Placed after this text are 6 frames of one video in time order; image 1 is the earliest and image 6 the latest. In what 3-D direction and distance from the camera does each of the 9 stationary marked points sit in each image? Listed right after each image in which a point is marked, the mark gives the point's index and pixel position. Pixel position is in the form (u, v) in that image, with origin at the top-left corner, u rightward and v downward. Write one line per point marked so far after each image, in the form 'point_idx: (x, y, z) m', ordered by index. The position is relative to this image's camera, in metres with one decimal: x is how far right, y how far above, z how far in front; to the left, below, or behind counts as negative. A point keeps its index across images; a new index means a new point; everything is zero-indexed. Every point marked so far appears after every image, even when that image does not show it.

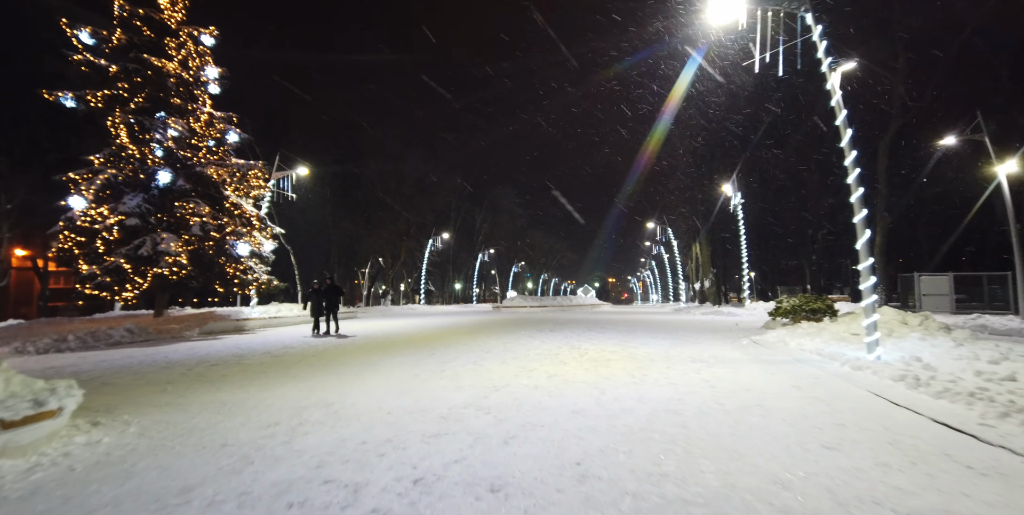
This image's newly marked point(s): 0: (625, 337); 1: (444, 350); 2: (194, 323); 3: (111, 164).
0: (+4.6, -3.2, +16.4) m
1: (-2.4, -3.1, +13.9) m
2: (-14.4, -3.0, +18.8) m
3: (-16.5, +3.8, +17.0) m
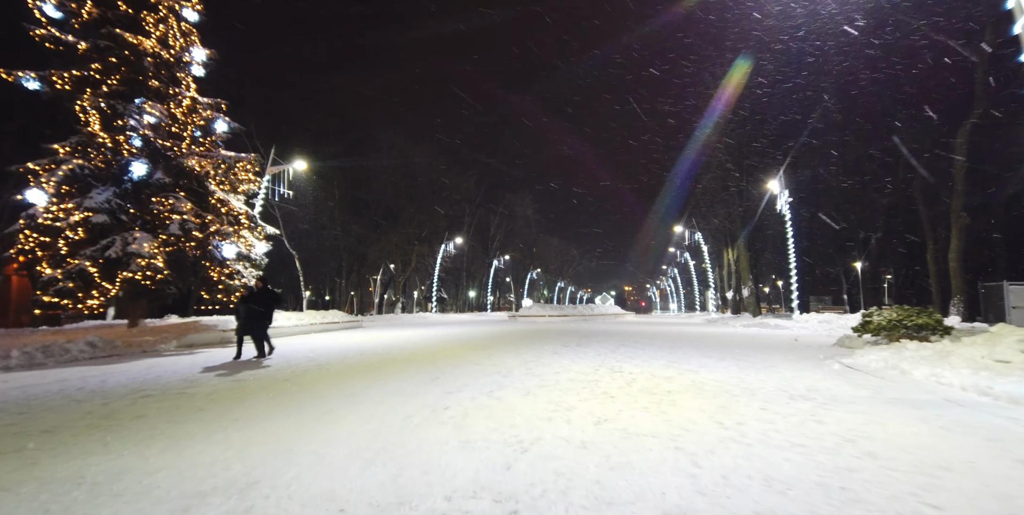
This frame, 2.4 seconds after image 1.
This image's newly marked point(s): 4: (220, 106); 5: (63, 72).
0: (+5.3, -3.3, +13.6) m
1: (-1.7, -3.1, +11.3) m
2: (-13.6, -3.1, +16.6) m
3: (-15.7, +3.8, +15.0) m
4: (-12.7, +6.6, +18.0) m
5: (-15.9, +6.6, +14.7) m
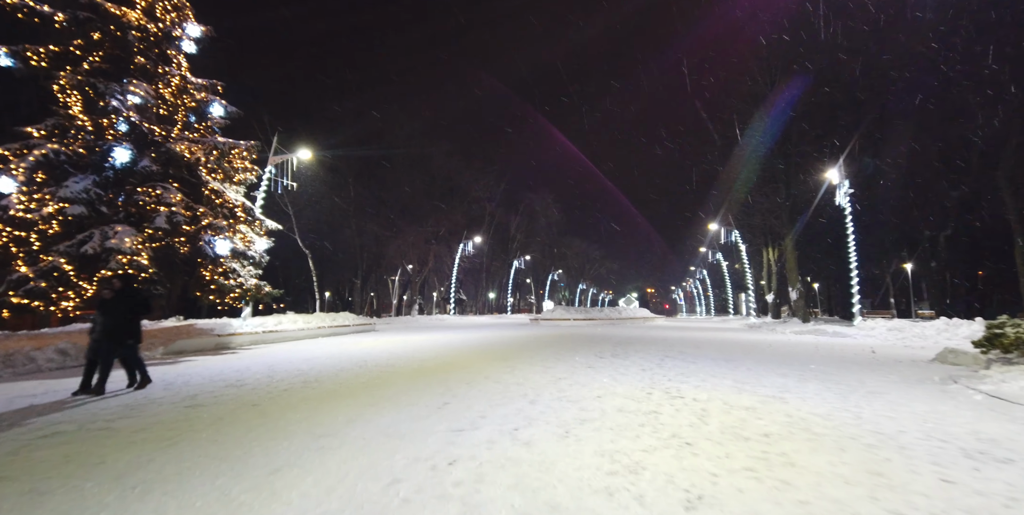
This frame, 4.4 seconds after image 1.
0: (+6.1, -3.2, +11.1) m
1: (-1.1, -3.0, +9.2) m
2: (-12.7, -3.0, +15.0) m
3: (-14.9, +3.9, +13.5) m
4: (-11.7, +6.7, +16.4) m
5: (-15.1, +6.7, +13.2) m
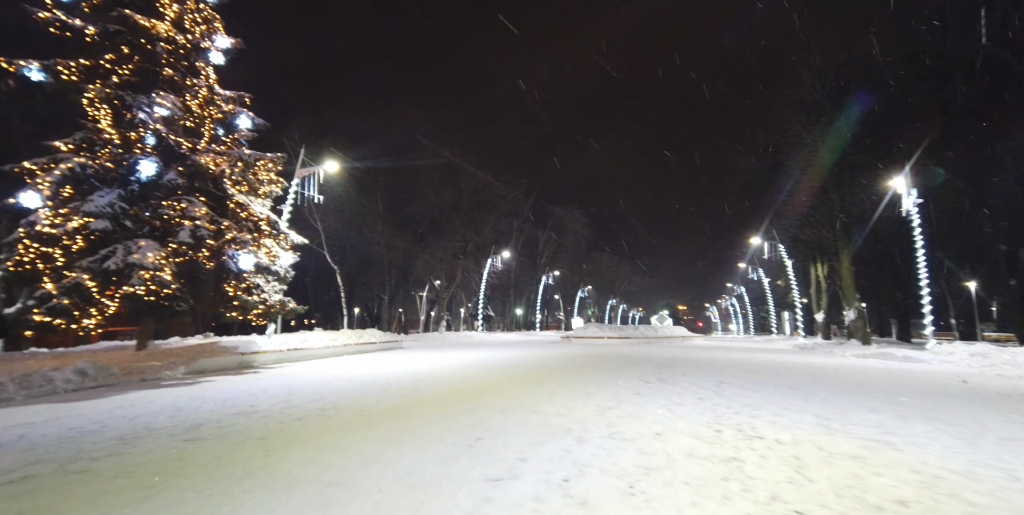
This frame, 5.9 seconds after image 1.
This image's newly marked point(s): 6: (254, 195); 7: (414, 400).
0: (+7.0, -3.5, +9.5) m
1: (-0.3, -3.2, +8.0) m
2: (-11.5, -3.5, +14.5) m
3: (-13.8, +3.4, +13.5) m
4: (-10.5, +6.2, +16.3) m
5: (-14.0, +6.2, +13.3) m
6: (-9.9, +2.4, +16.0) m
7: (-2.4, -3.5, +10.1) m
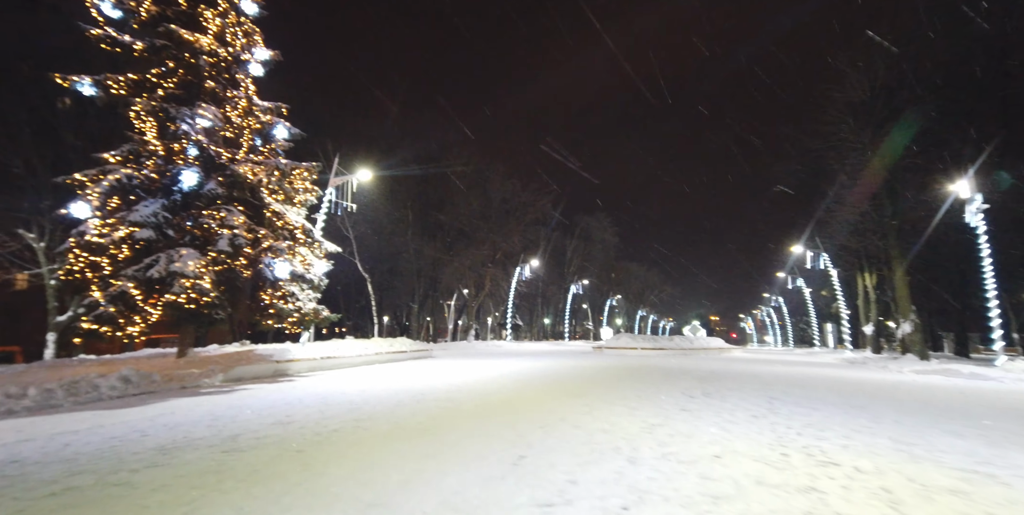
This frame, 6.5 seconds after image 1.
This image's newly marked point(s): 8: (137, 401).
0: (+7.8, -3.6, +8.5) m
1: (+0.5, -3.3, +7.5) m
2: (-10.3, -3.8, +14.7) m
3: (-12.7, +3.1, +13.9) m
4: (-9.2, +5.8, +16.6) m
5: (-12.9, +5.9, +13.8) m
6: (-8.6, +2.1, +16.2) m
7: (-1.5, -3.6, +9.7) m
8: (-9.7, -3.7, +10.7) m
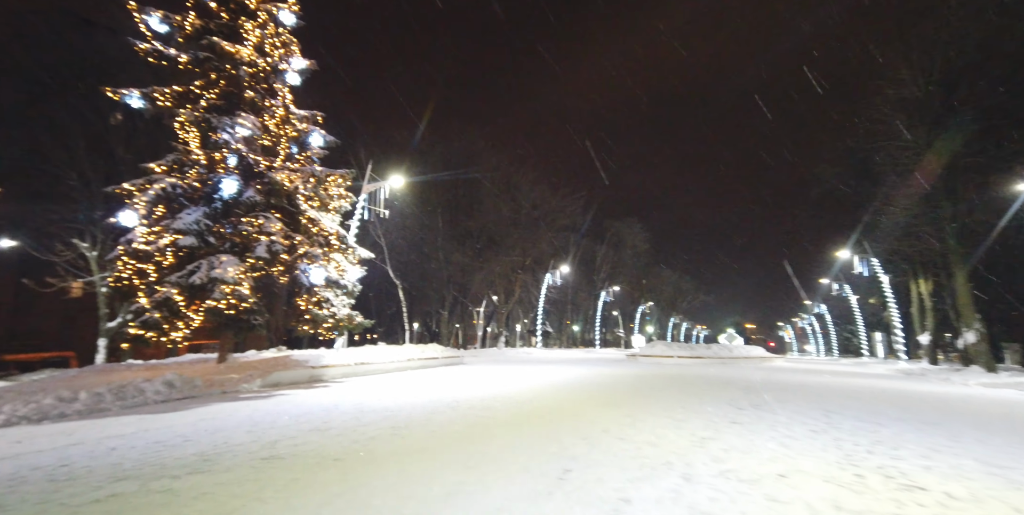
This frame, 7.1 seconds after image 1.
0: (+8.6, -3.6, +7.6) m
1: (+1.2, -3.4, +7.1) m
2: (-9.1, -4.0, +14.9) m
3: (-11.6, +2.8, +14.4) m
4: (-8.0, +5.6, +16.9) m
5: (-11.8, +5.7, +14.3) m
6: (-7.4, +1.8, +16.4) m
7: (-0.6, -3.7, +9.4) m
8: (-8.8, -3.9, +10.9) m
